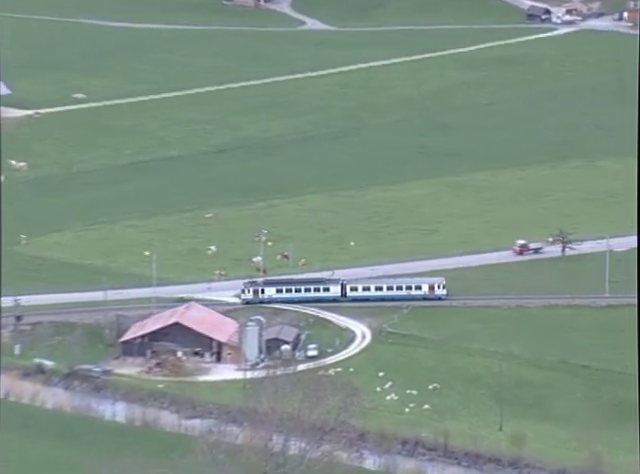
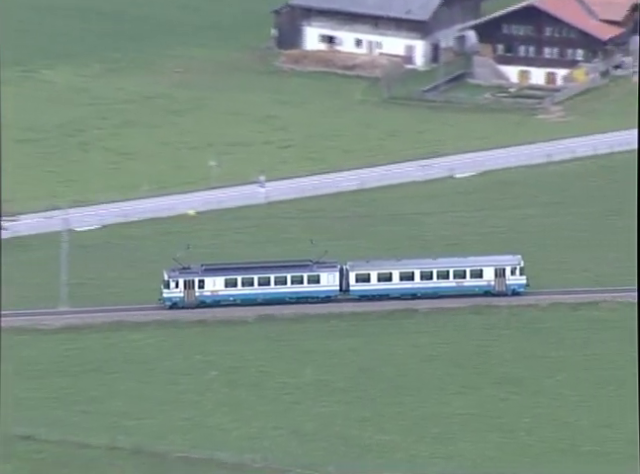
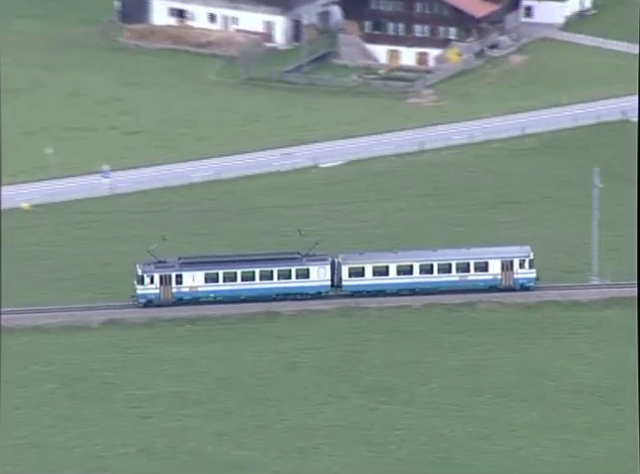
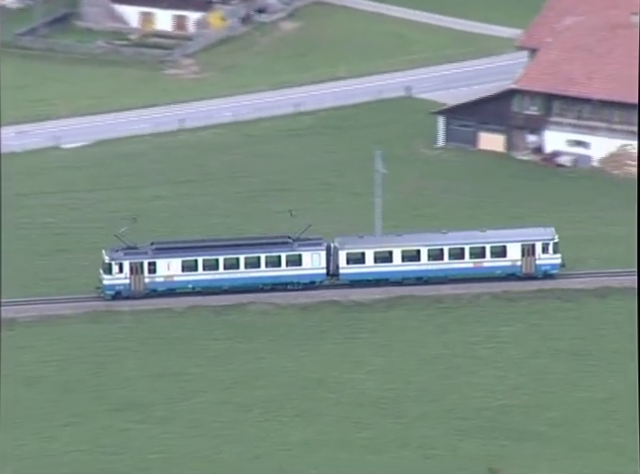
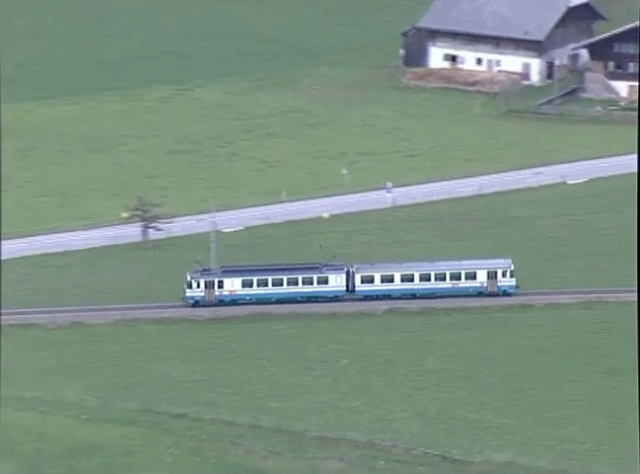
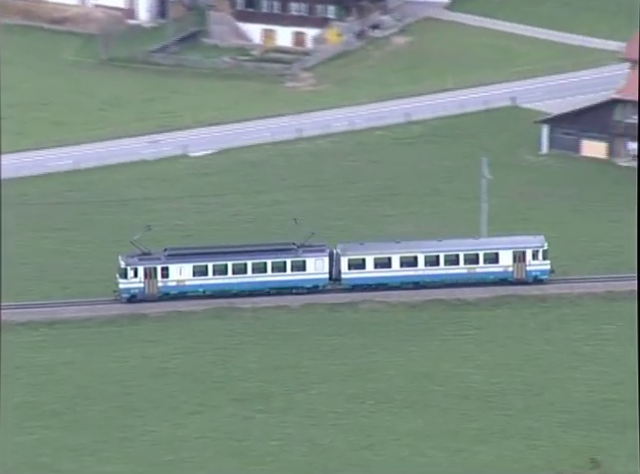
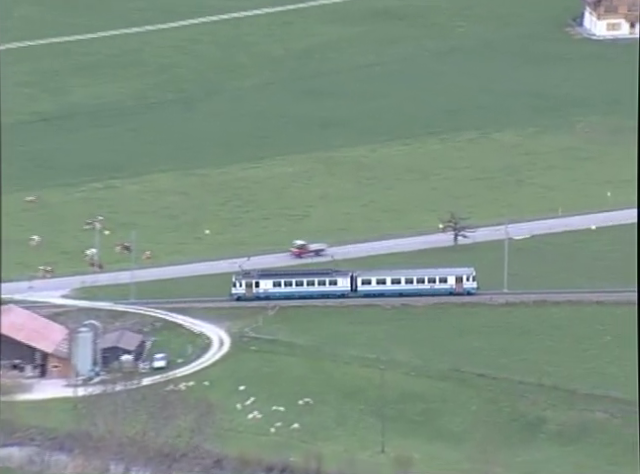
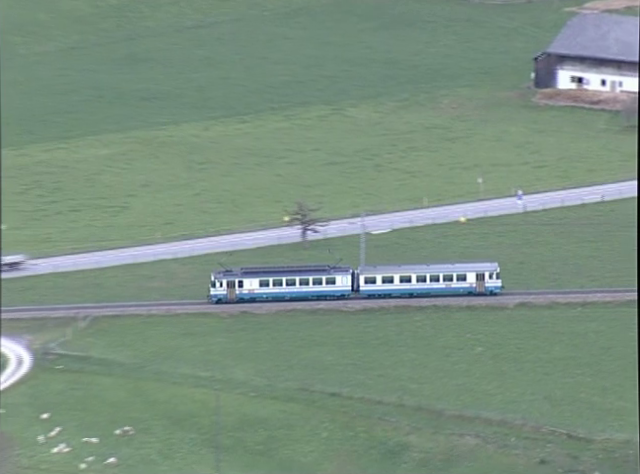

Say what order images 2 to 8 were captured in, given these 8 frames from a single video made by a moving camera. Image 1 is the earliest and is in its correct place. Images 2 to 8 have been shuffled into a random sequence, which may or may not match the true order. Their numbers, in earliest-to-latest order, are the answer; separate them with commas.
7, 8, 5, 2, 3, 6, 4
